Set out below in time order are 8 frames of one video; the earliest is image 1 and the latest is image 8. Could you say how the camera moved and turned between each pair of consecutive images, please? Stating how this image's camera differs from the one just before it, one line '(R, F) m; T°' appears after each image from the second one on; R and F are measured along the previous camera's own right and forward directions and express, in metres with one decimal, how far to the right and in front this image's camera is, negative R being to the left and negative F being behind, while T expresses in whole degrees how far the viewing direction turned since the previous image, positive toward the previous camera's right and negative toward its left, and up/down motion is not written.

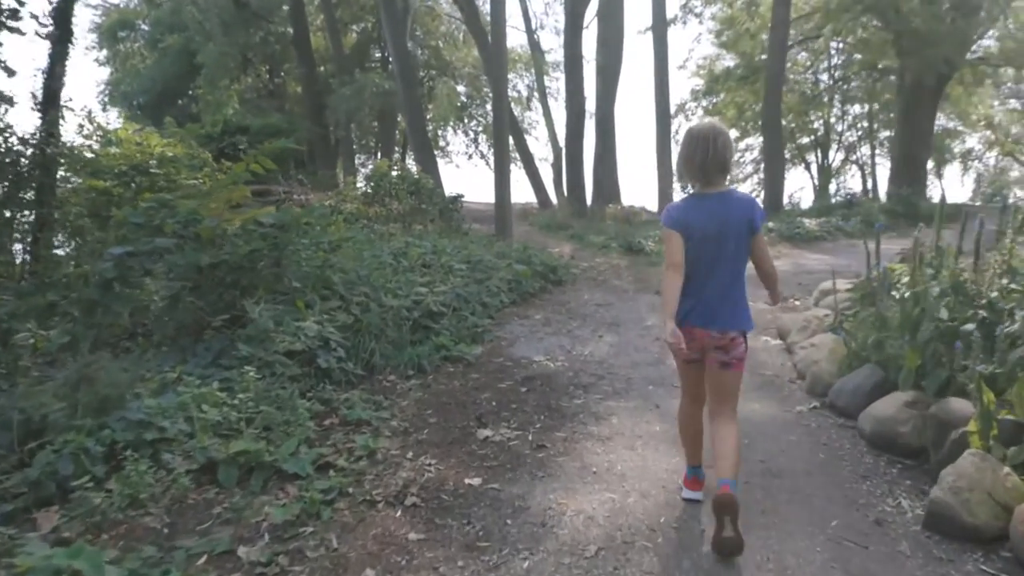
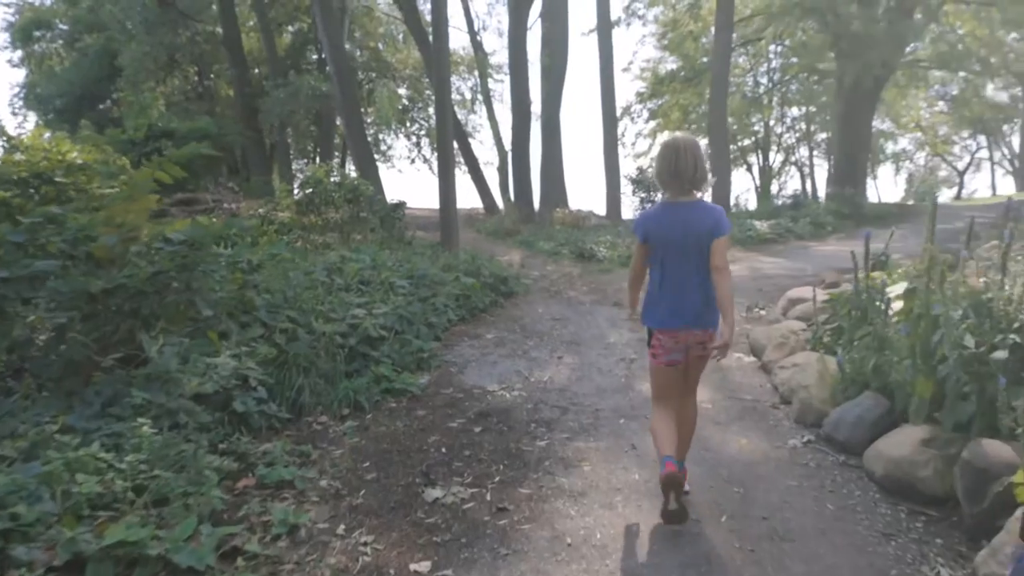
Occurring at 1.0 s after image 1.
(0.0, +0.7) m; +4°
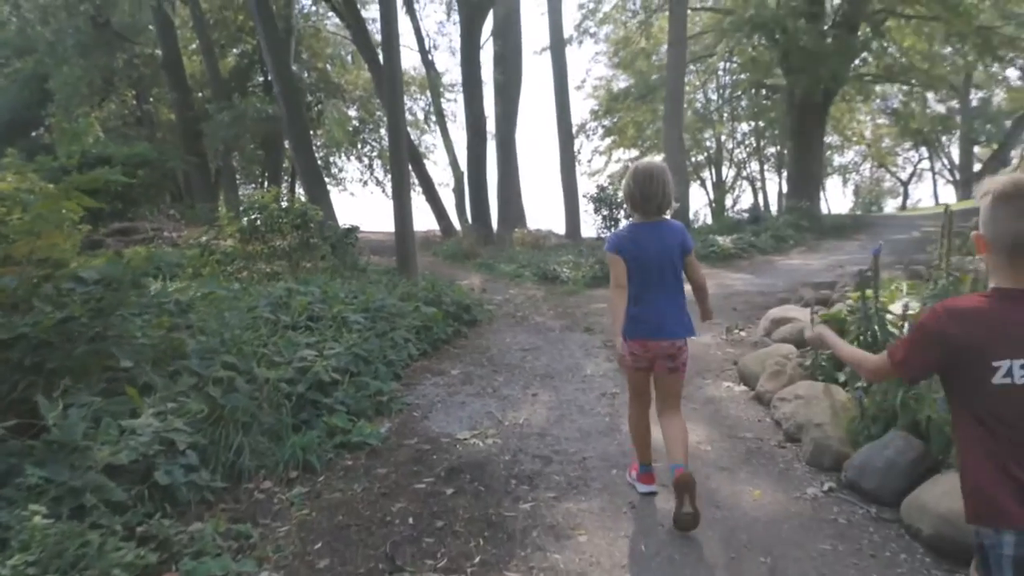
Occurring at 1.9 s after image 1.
(-0.1, +0.6) m; +3°
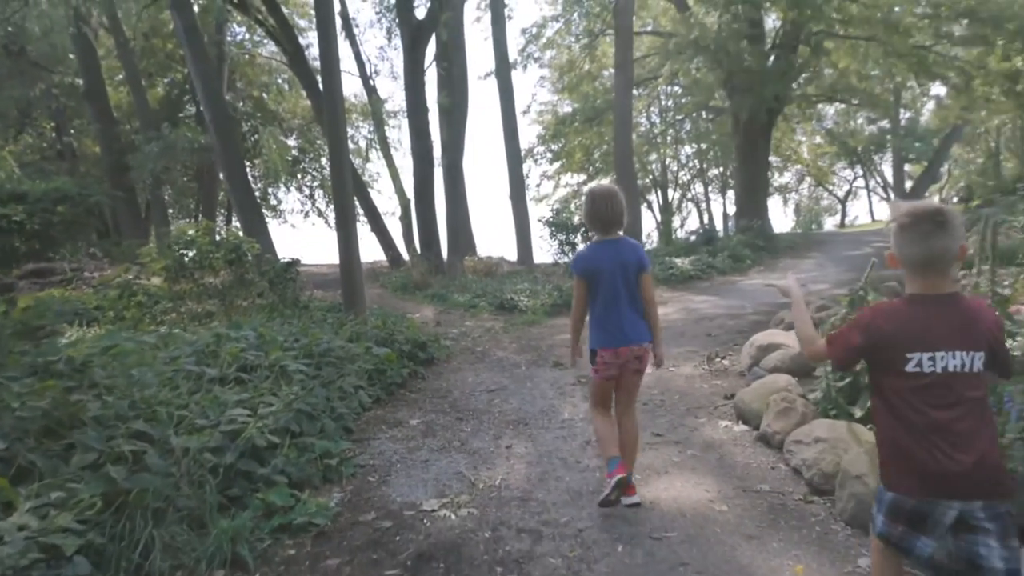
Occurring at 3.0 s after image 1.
(-0.1, +0.7) m; +4°
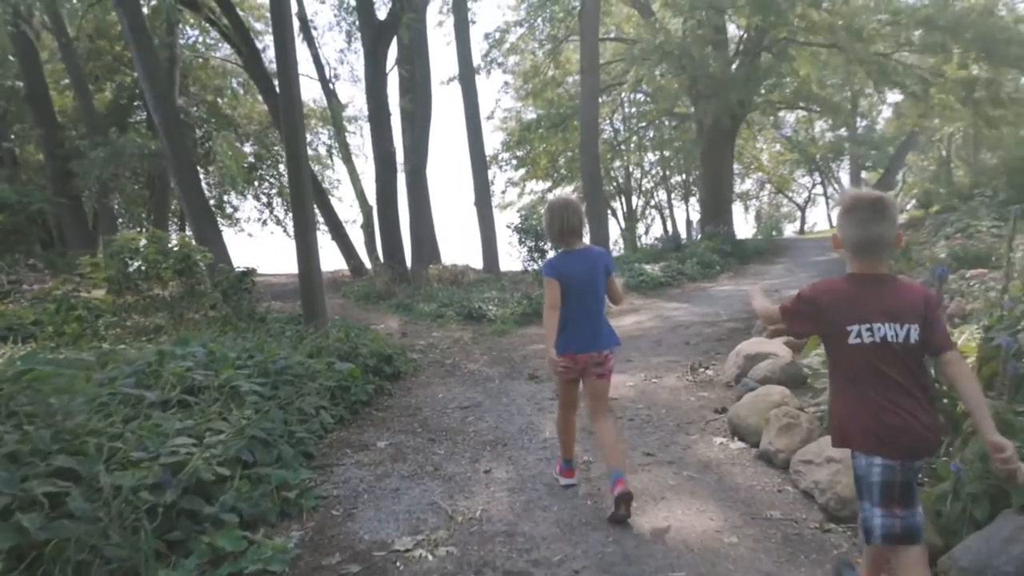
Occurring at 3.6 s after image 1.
(-0.1, +0.4) m; +3°
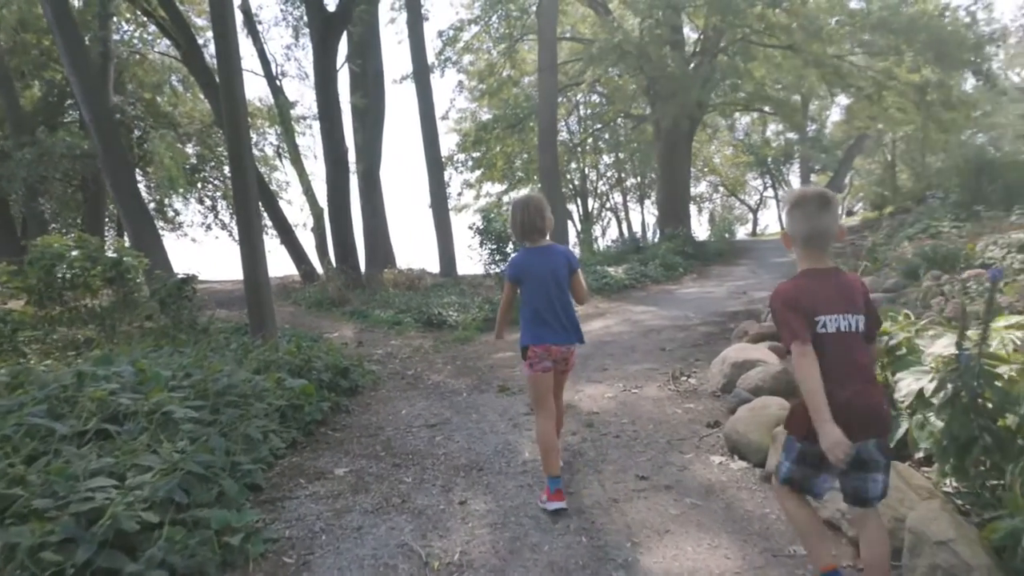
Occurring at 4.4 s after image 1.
(-0.1, +0.5) m; +4°
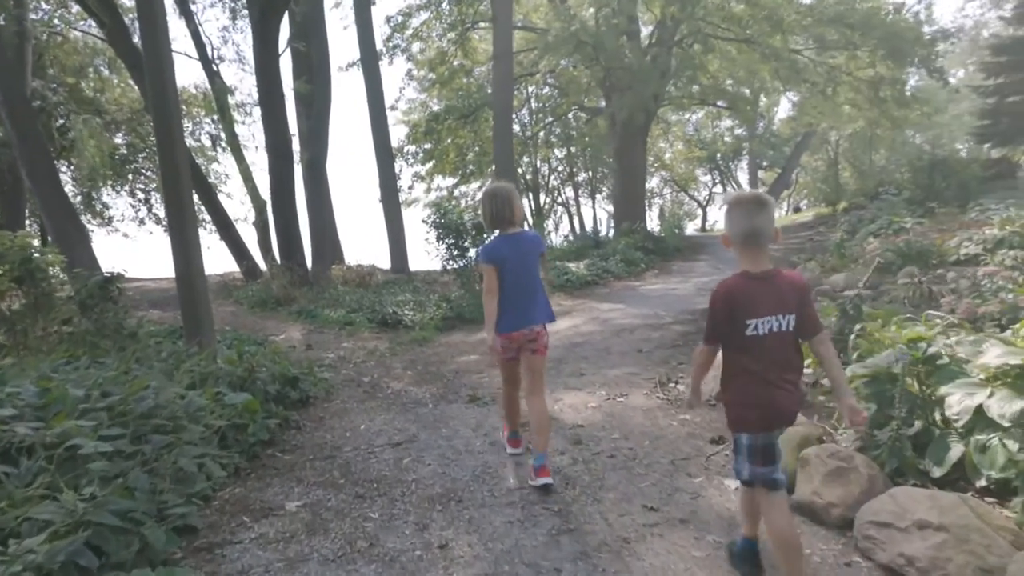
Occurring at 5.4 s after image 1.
(-0.2, +0.7) m; +4°
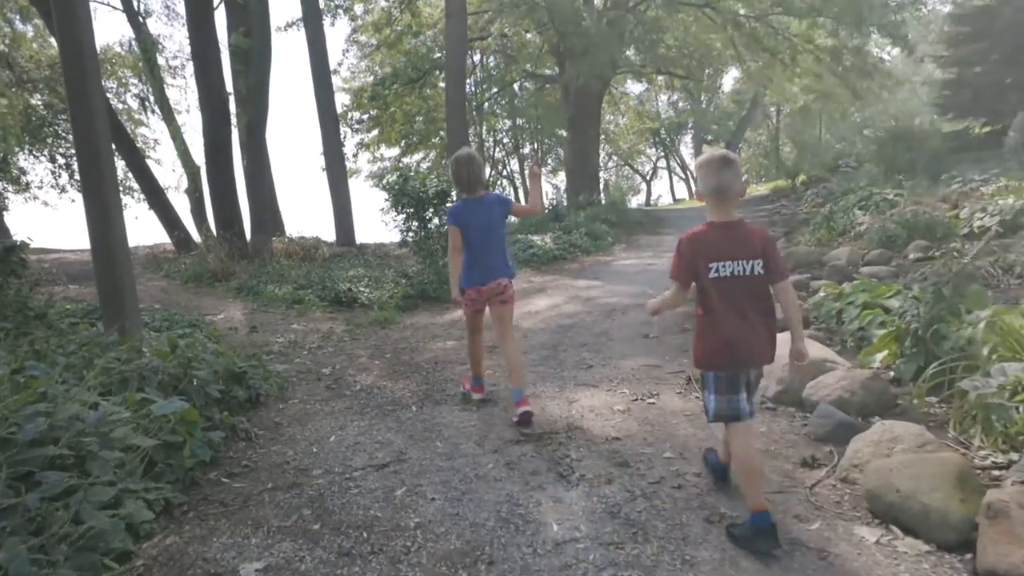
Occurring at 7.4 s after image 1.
(-0.5, +1.2) m; +5°
